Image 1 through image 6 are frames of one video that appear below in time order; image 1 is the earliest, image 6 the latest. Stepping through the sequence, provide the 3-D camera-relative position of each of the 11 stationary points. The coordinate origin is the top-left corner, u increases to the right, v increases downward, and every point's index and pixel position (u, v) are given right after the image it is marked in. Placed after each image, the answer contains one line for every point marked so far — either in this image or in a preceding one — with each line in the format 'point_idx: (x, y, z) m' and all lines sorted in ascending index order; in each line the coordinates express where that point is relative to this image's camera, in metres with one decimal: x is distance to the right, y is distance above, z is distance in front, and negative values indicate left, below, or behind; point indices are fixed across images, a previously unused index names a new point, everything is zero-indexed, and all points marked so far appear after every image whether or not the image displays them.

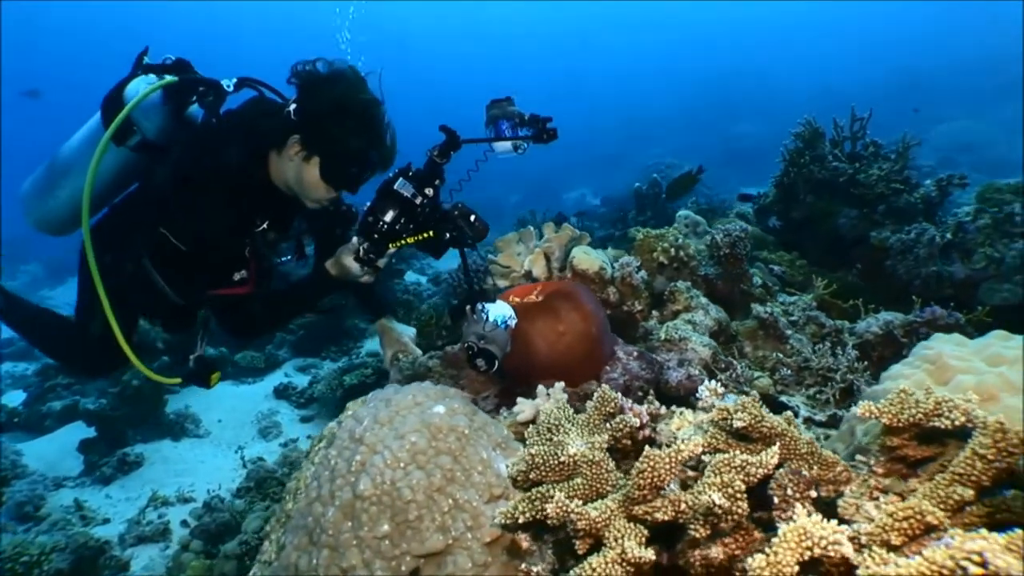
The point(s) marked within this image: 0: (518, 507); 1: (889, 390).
0: (+0.1, -1.0, +2.7) m
1: (+1.8, -0.5, +2.8) m
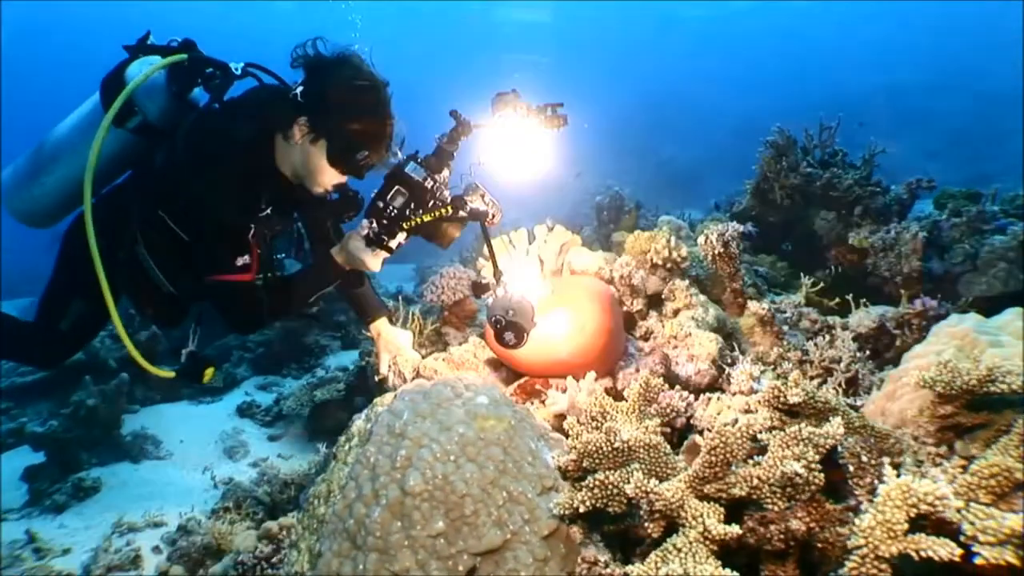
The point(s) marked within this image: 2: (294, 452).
0: (+0.3, -0.9, +2.6) m
1: (+2.0, -0.4, +2.9) m
2: (-2.7, -2.0, +7.5) m
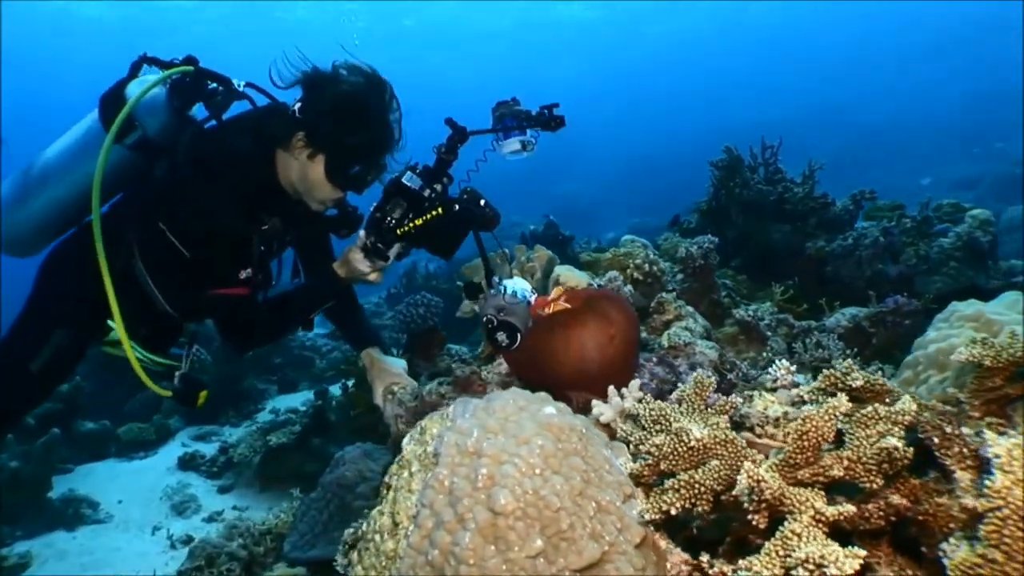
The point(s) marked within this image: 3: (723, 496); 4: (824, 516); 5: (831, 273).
0: (+0.6, -0.9, +2.5) m
1: (+2.2, -0.3, +3.1) m
2: (-3.0, -2.4, +6.9) m
3: (+0.9, -0.8, +2.5) m
4: (+1.1, -0.8, +2.2) m
5: (+3.0, +0.1, +5.9) m
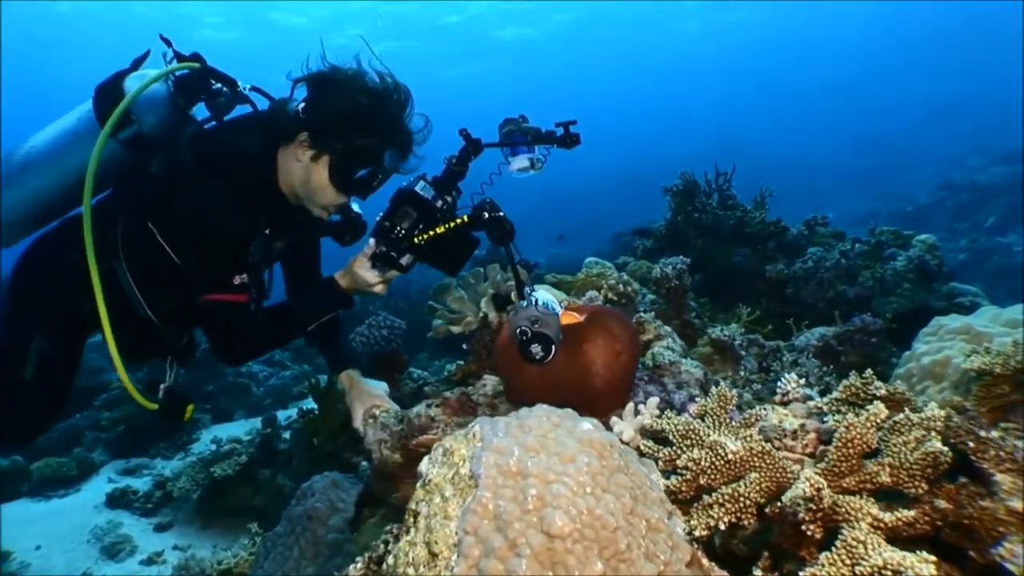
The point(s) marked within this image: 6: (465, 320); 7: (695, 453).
0: (+0.8, -0.9, +2.4) m
1: (+2.3, -0.4, +3.3) m
2: (-3.3, -2.6, +6.3) m
3: (+1.0, -0.9, +2.4) m
4: (+1.3, -0.8, +2.2) m
5: (+2.8, -0.1, +6.1) m
6: (-0.4, -0.3, +5.2) m
7: (+0.8, -0.7, +2.6) m
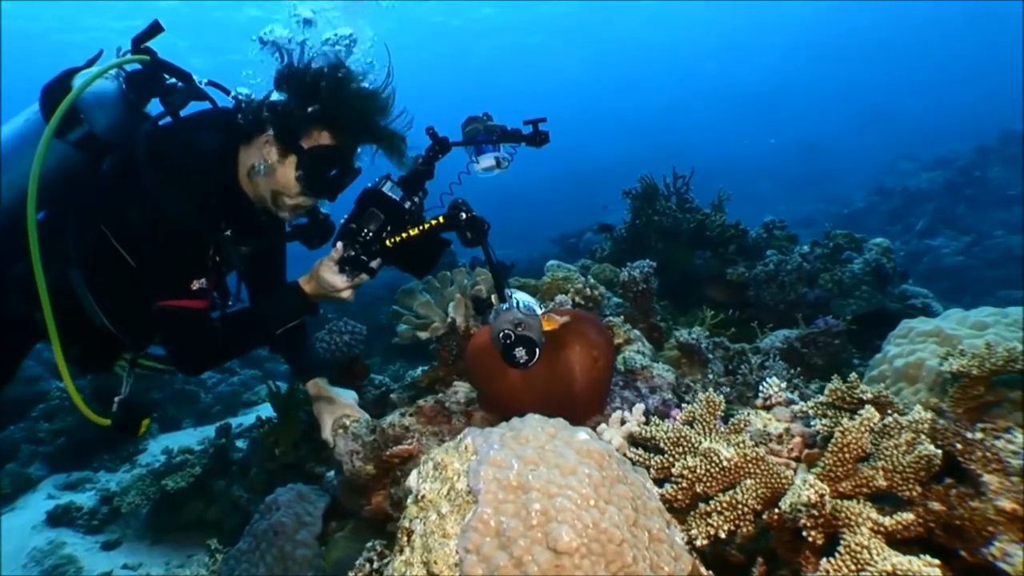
0: (+0.8, -0.9, +2.4) m
1: (+2.2, -0.4, +3.4) m
2: (-3.6, -2.7, +6.0) m
3: (+1.0, -0.9, +2.4) m
4: (+1.3, -0.9, +2.2) m
5: (+2.5, -0.1, +6.2) m
6: (-0.7, -0.3, +5.0) m
7: (+0.8, -0.7, +2.6) m
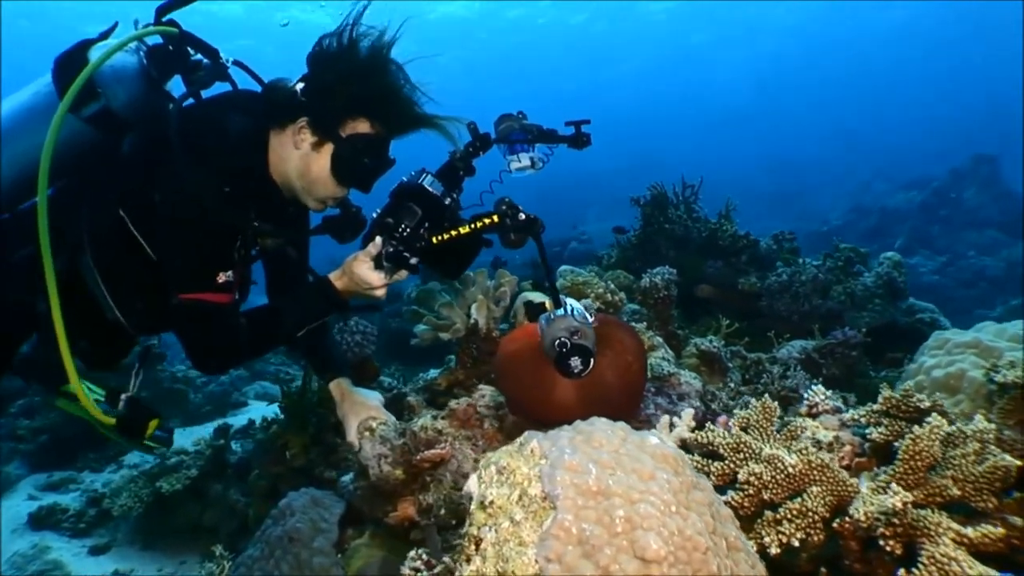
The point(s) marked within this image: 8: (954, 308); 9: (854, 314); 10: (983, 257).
0: (+1.0, -1.0, +2.4) m
1: (+2.5, -0.5, +3.4) m
2: (-3.5, -2.6, +5.7) m
3: (+1.3, -0.9, +2.4) m
4: (+1.6, -0.9, +2.2) m
5: (+2.6, -0.2, +6.3) m
6: (-0.5, -0.3, +5.0) m
7: (+1.0, -0.8, +2.6) m
8: (+11.9, -0.5, +16.3) m
9: (+3.4, -0.2, +6.0) m
10: (+15.4, +1.0, +19.9) m
